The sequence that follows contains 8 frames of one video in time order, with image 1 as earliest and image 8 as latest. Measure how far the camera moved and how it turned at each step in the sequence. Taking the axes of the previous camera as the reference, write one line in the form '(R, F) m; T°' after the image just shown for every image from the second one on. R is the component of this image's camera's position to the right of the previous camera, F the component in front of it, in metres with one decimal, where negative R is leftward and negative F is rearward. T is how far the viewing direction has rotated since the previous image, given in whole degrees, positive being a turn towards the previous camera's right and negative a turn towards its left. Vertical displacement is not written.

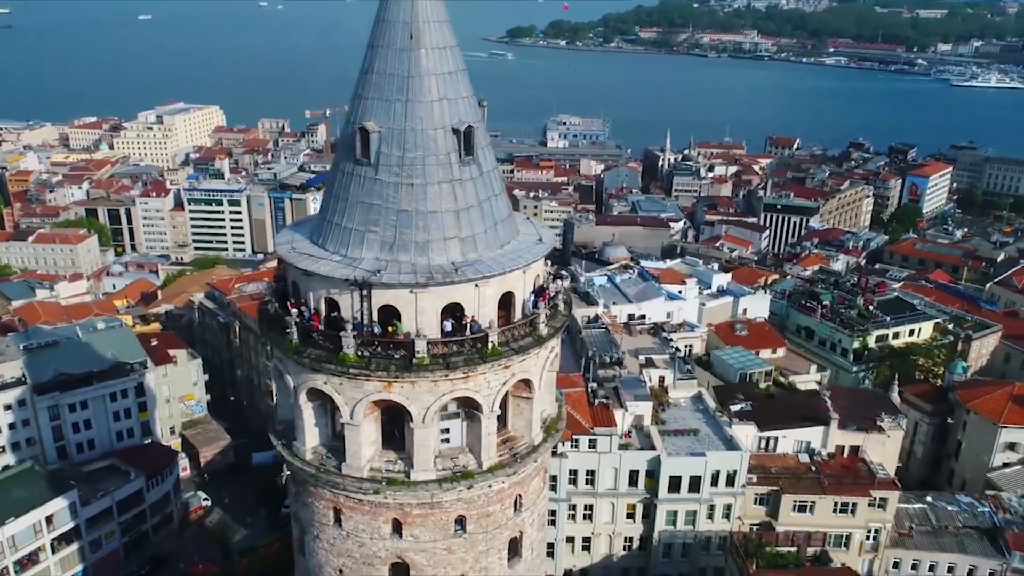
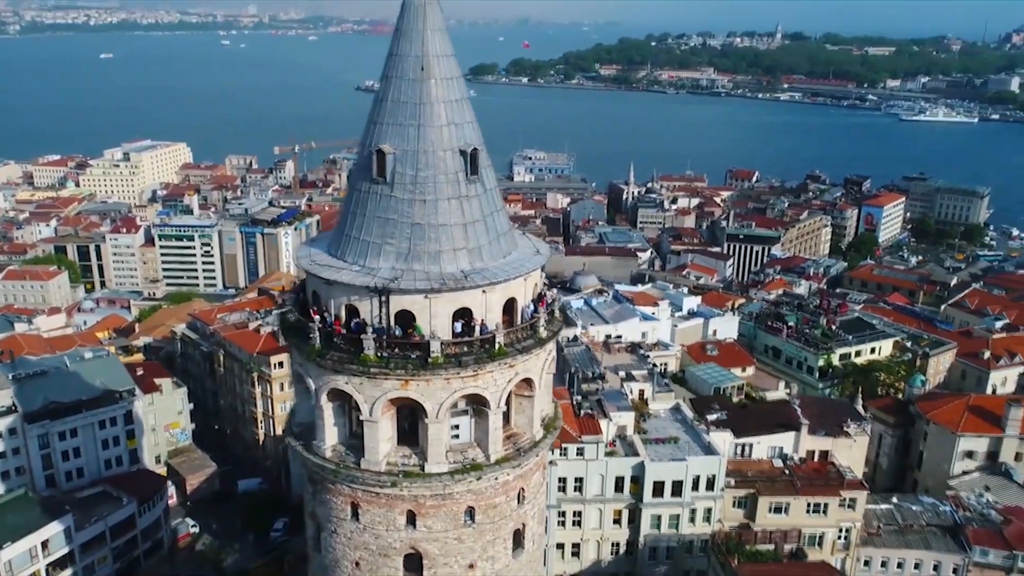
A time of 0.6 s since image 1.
(-0.4, -0.8) m; +2°
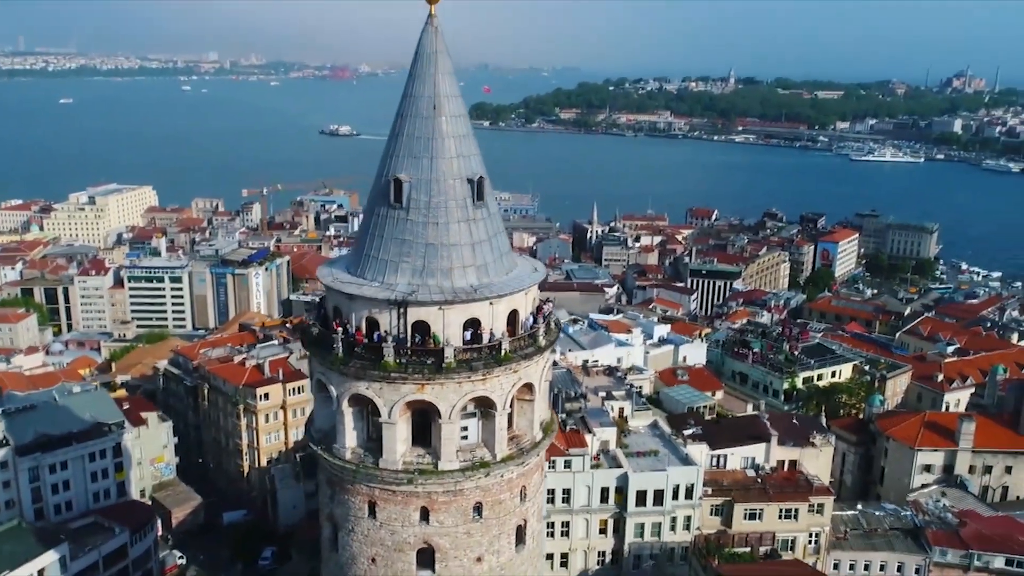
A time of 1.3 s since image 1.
(-0.5, -0.9) m; +3°
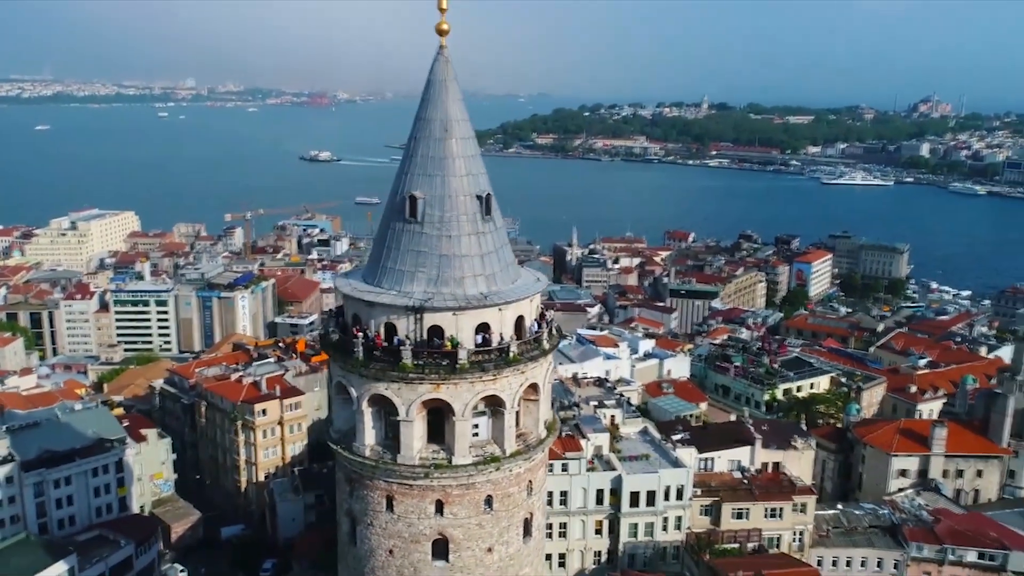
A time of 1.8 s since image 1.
(-0.4, -0.8) m; +2°
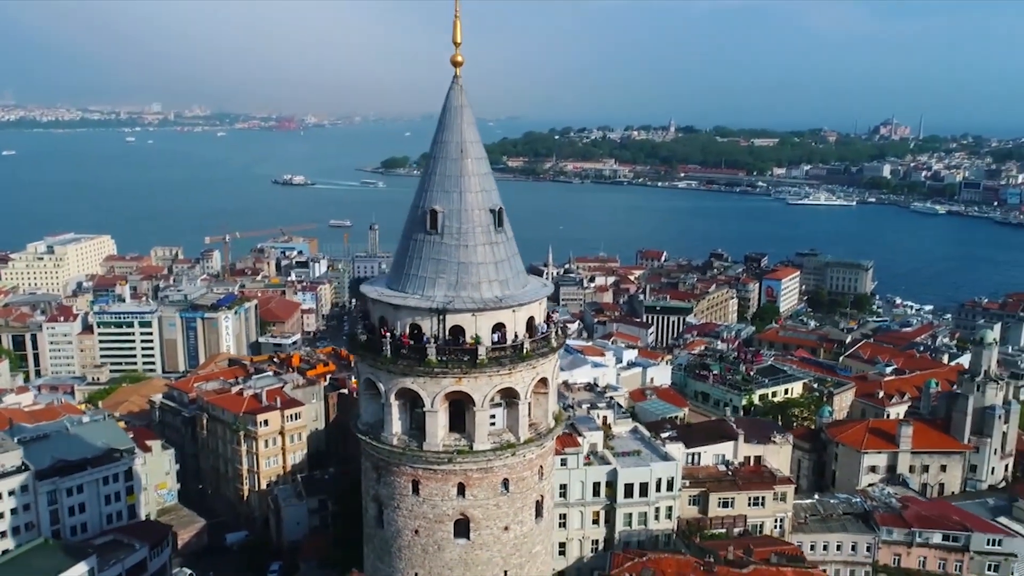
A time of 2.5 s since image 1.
(-0.6, -1.2) m; +2°
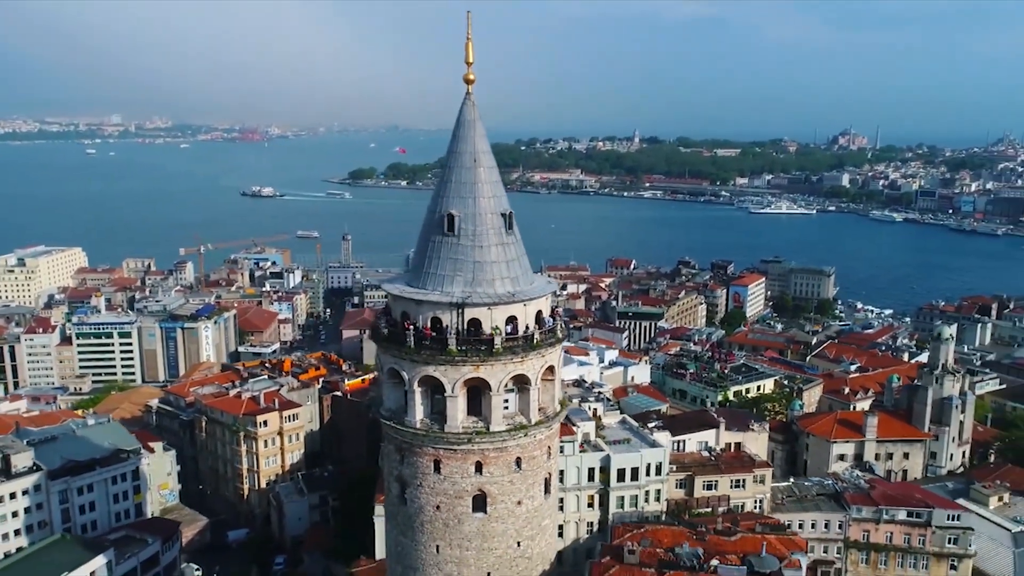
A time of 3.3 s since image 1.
(-0.7, -1.3) m; +2°
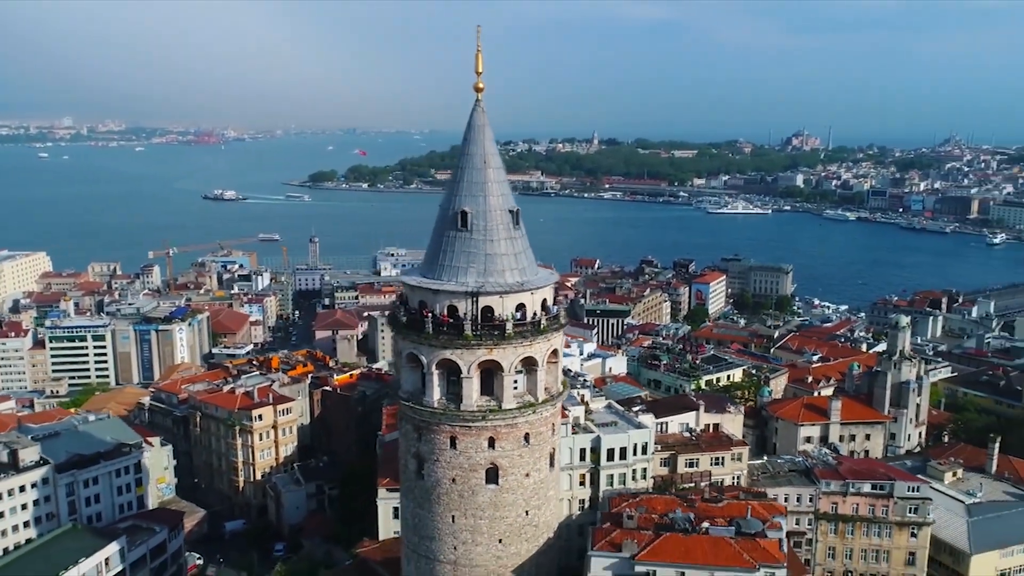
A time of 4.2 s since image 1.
(-0.8, -1.2) m; +3°
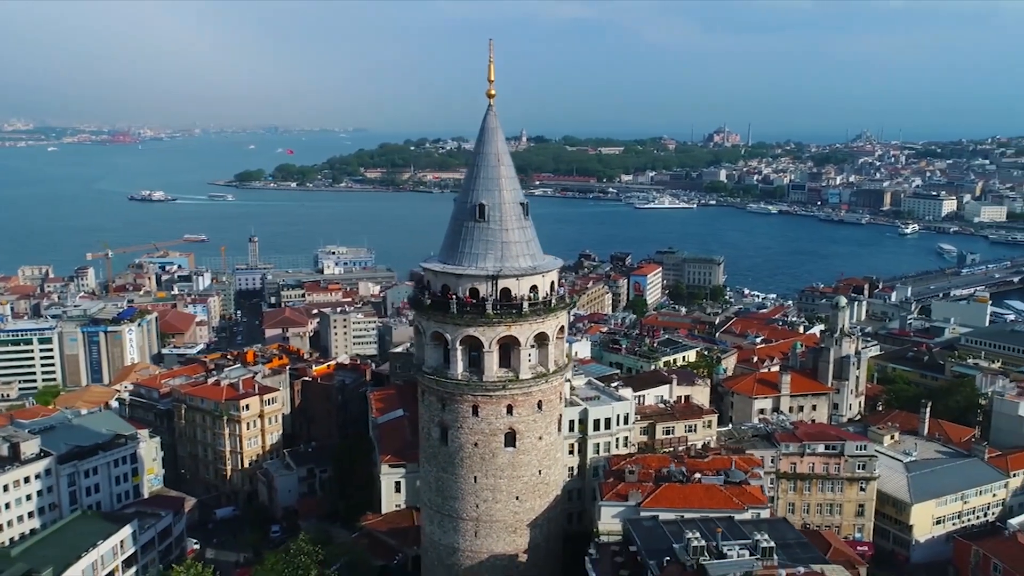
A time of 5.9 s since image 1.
(-1.6, -1.5) m; +5°
